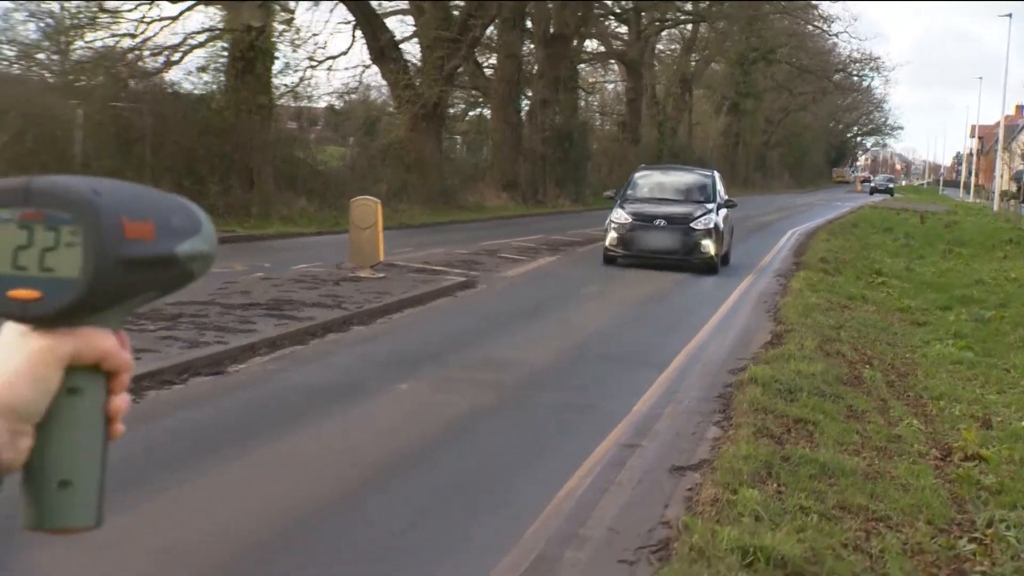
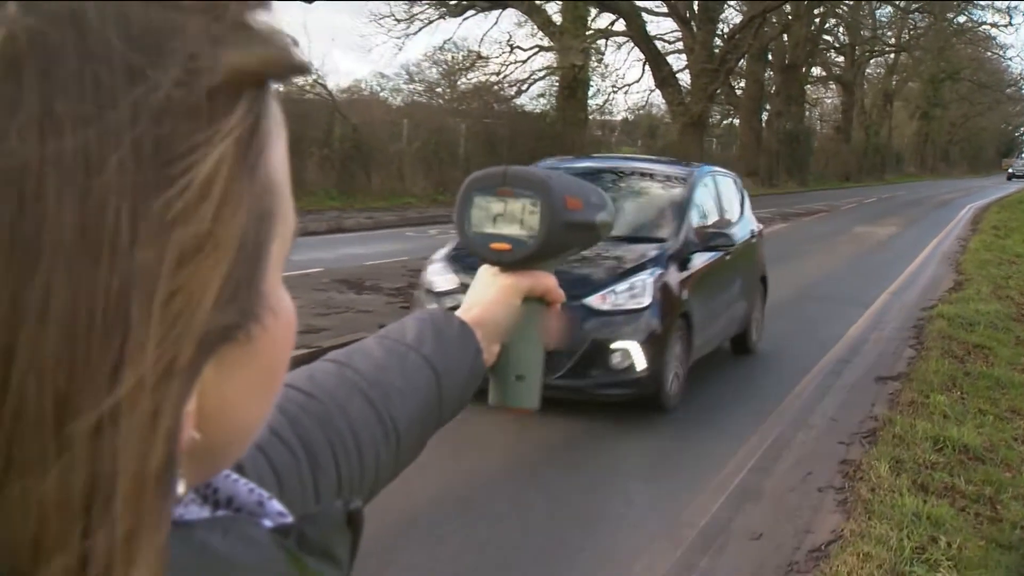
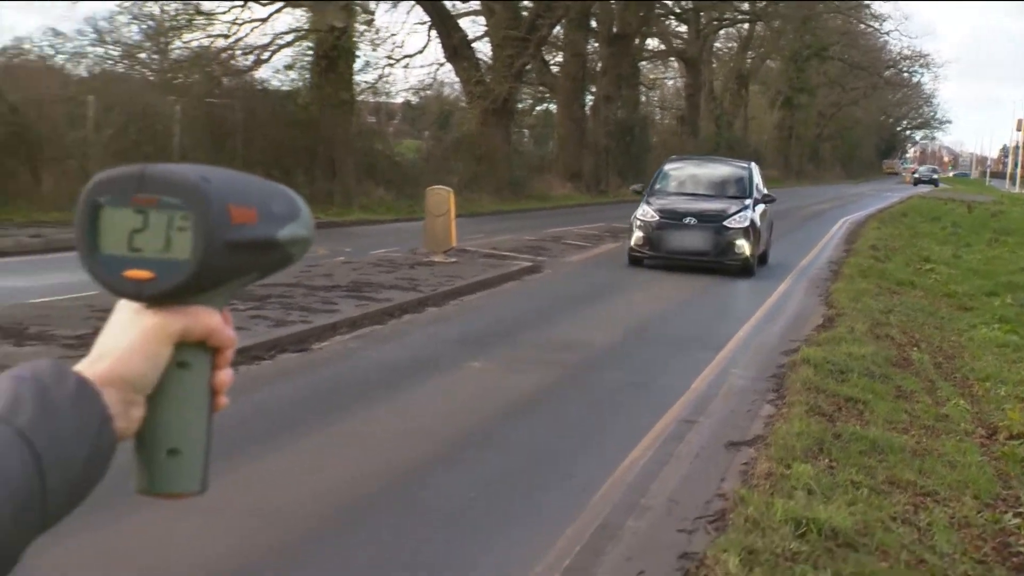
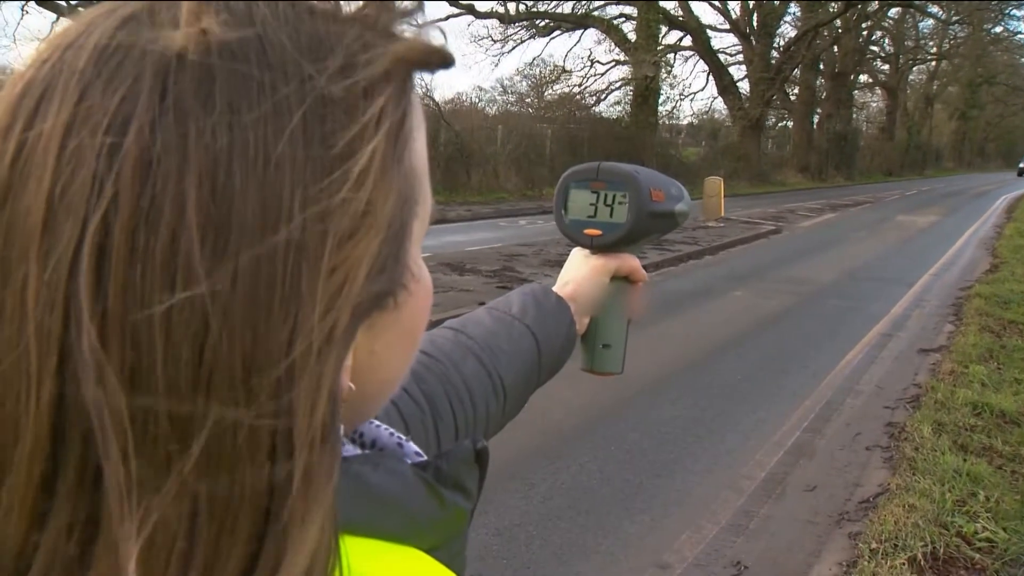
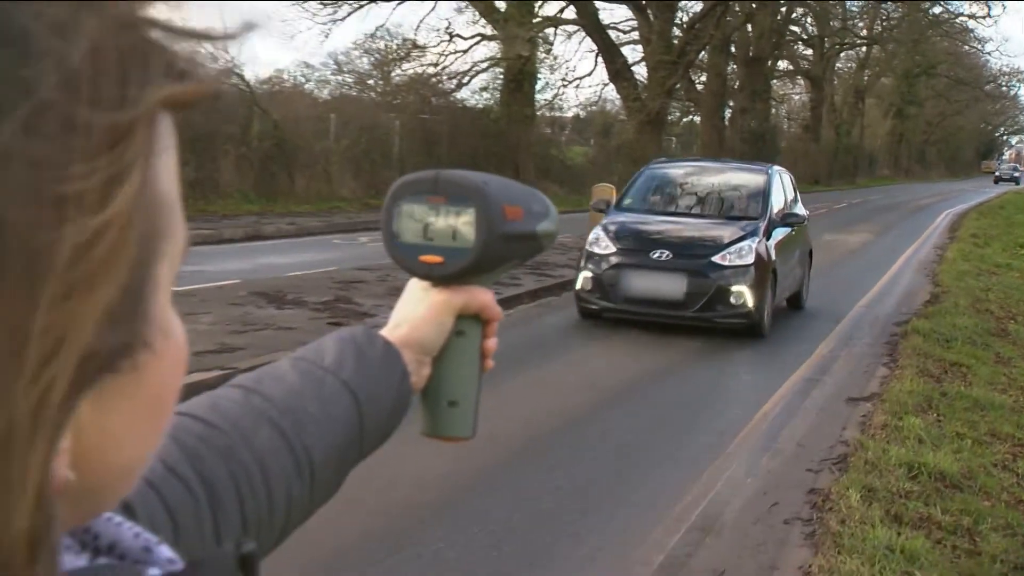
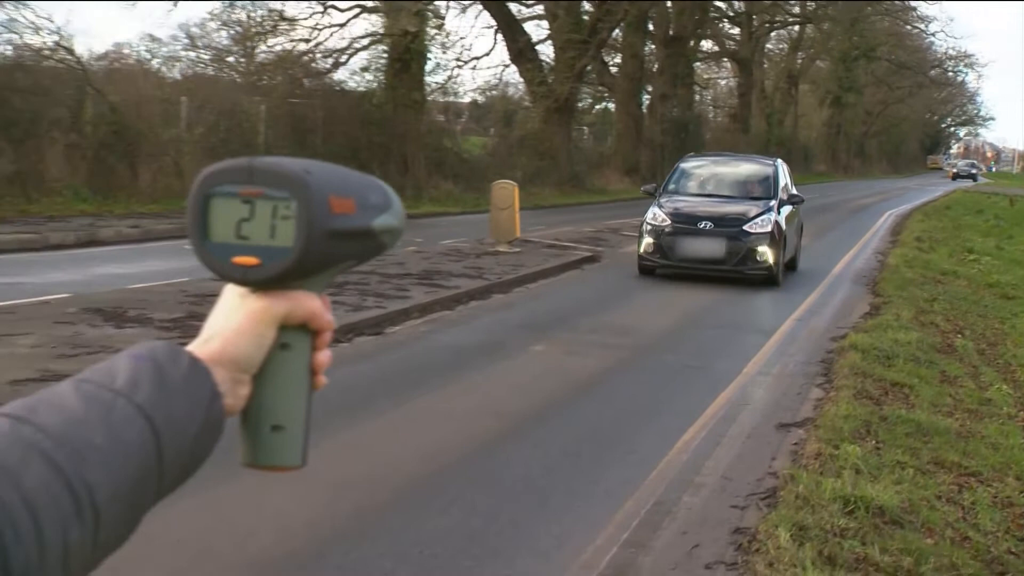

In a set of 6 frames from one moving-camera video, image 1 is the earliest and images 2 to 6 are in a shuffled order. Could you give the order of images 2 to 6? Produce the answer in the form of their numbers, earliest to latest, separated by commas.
3, 6, 5, 2, 4
